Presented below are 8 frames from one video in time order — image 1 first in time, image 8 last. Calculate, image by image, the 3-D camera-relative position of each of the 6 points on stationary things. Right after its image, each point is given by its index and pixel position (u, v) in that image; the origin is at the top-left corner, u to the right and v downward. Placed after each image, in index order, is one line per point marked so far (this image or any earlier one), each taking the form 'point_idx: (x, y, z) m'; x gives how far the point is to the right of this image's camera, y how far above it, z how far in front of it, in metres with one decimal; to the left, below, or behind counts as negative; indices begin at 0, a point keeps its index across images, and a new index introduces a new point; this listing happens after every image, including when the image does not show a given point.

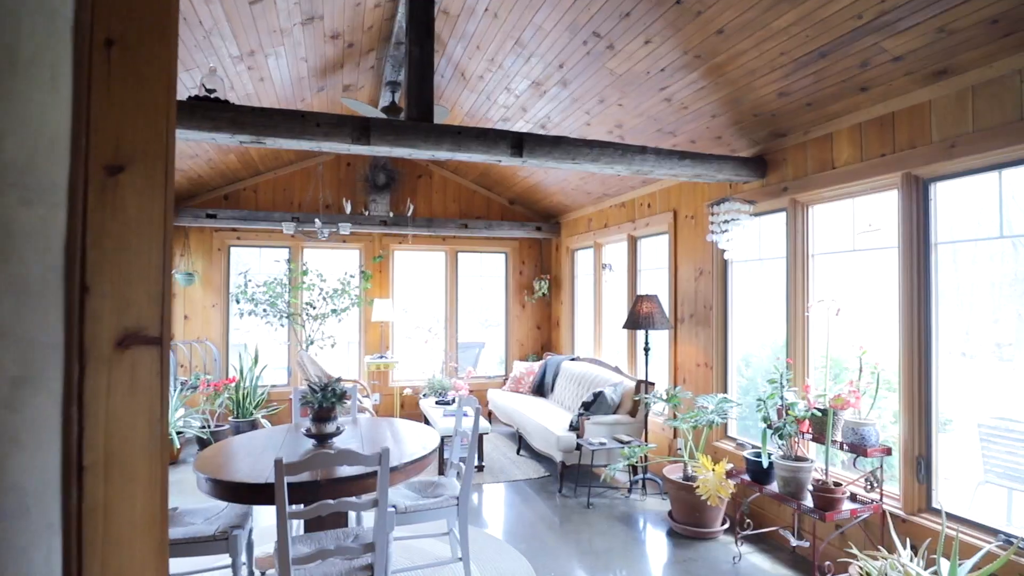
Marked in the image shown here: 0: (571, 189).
0: (+0.6, +1.0, +5.7) m
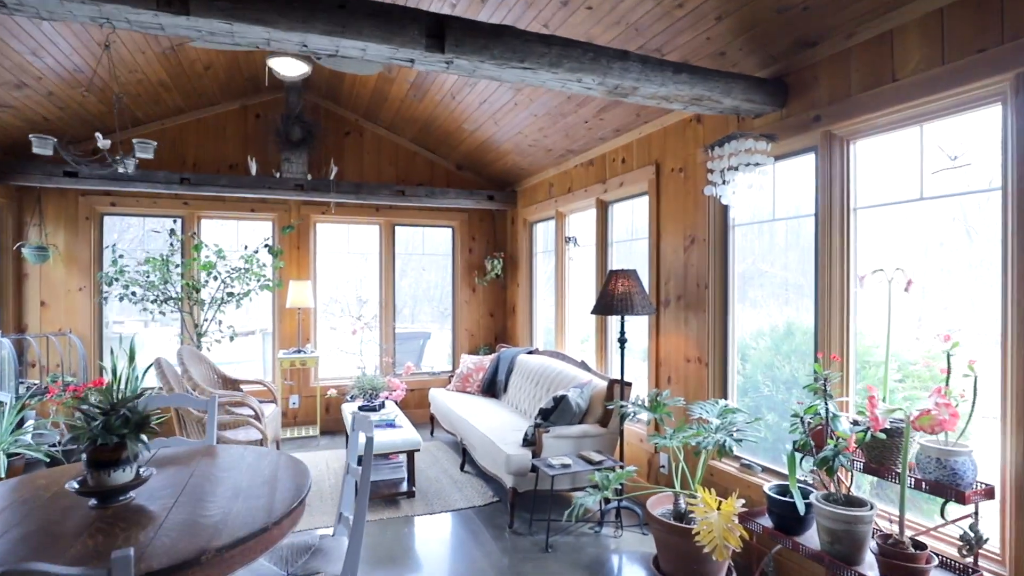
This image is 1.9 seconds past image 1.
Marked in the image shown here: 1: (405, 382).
0: (+0.1, +1.2, +4.7) m
1: (-1.0, -0.9, +5.3) m
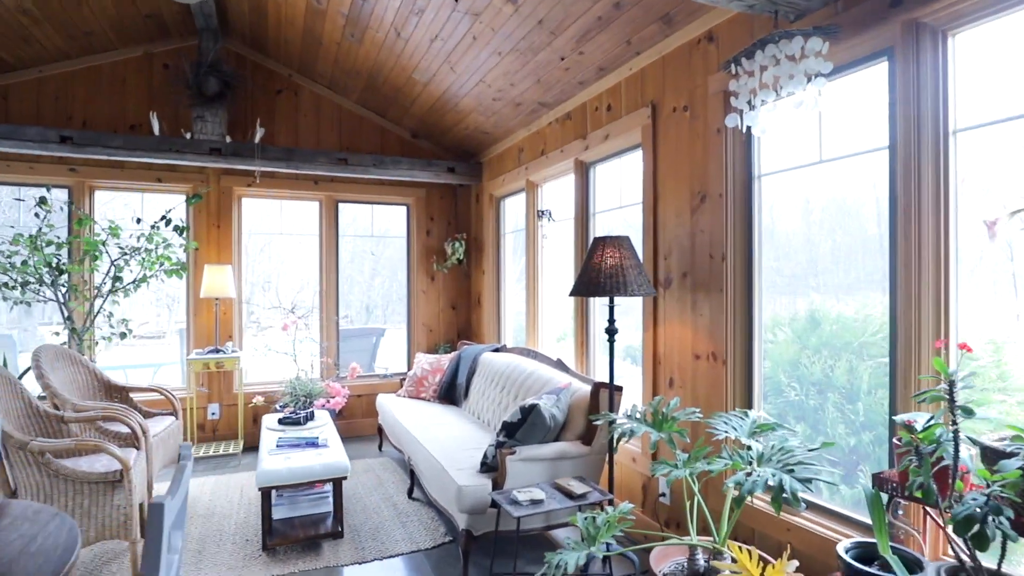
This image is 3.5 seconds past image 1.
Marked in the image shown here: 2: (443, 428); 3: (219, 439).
0: (-0.1, +1.3, +3.9) m
1: (-1.3, -0.8, +4.4) m
2: (-0.4, -0.8, +3.4) m
3: (-2.3, -1.2, +4.4) m
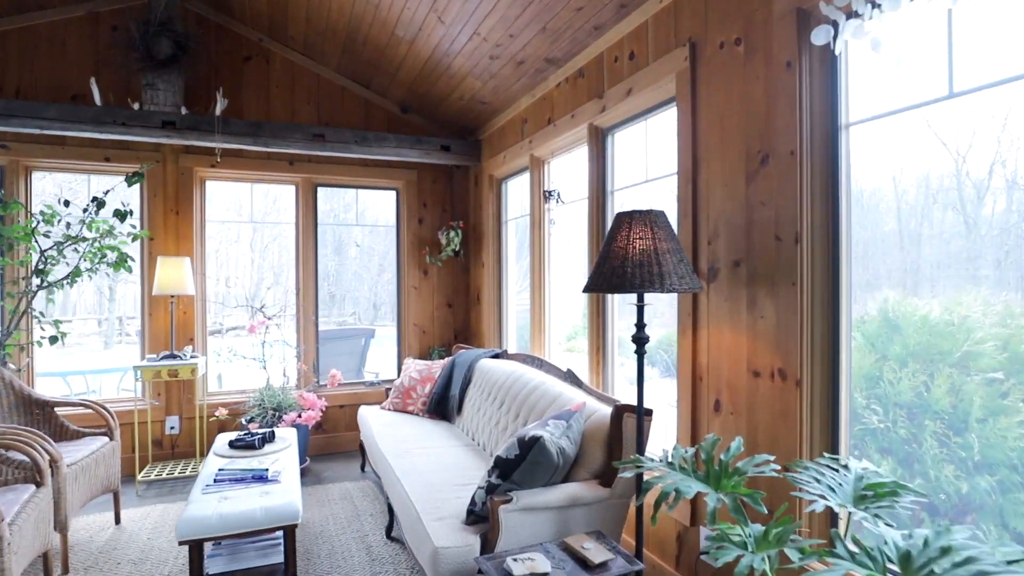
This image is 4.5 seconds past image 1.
0: (-0.1, +1.3, +3.3) m
1: (-1.3, -0.7, +3.8) m
2: (-0.4, -0.8, +2.8) m
3: (-2.3, -1.1, +3.8) m
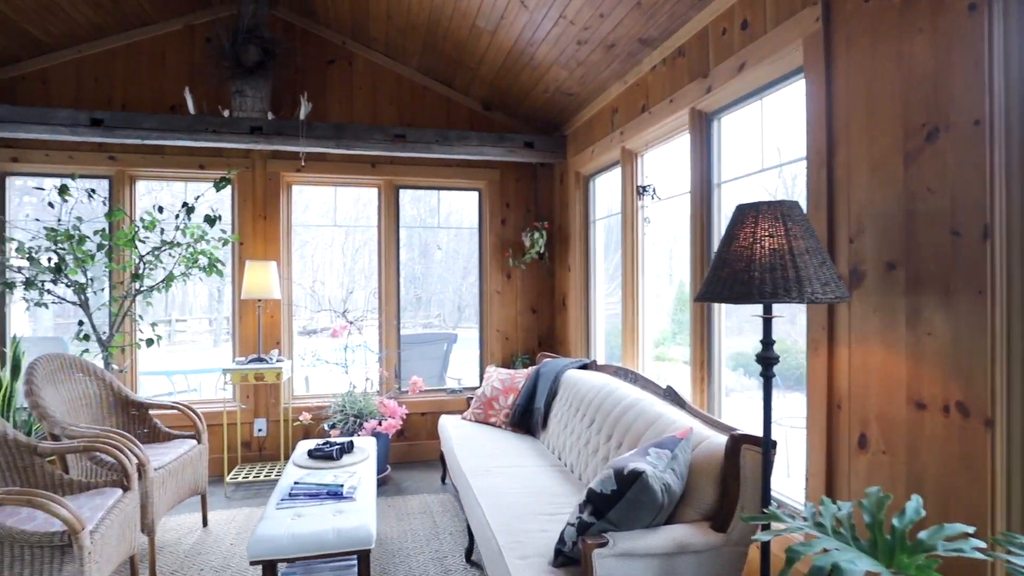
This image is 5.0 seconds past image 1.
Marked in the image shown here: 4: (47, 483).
0: (+0.3, +1.3, +3.0) m
1: (-0.7, -0.8, +3.7) m
2: (0.0, -0.8, +2.6) m
3: (-1.7, -1.2, +3.9) m
4: (-1.8, -0.8, +2.2) m
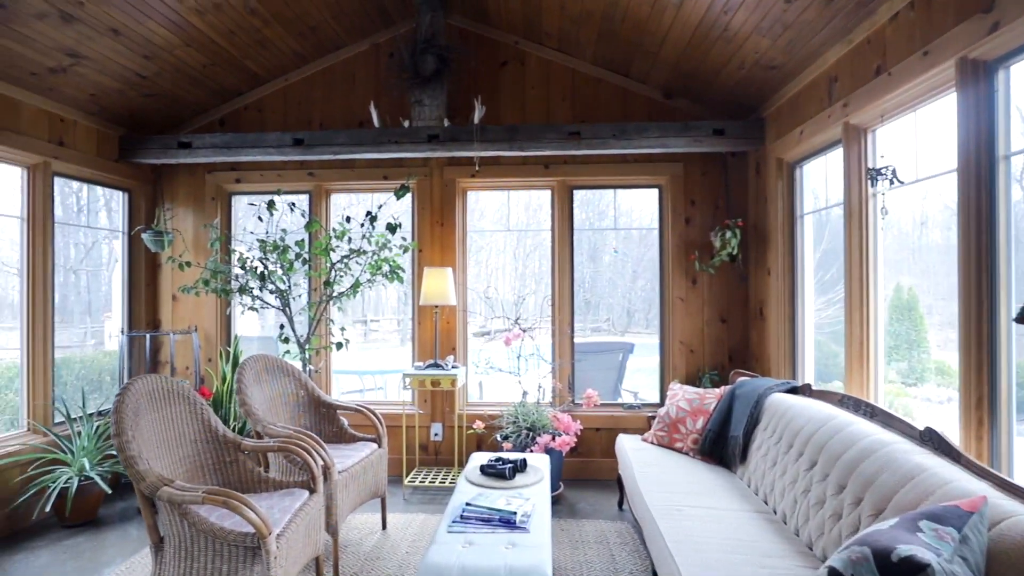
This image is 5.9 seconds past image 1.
0: (+1.2, +1.3, +2.5) m
1: (+0.4, -0.8, +3.5) m
2: (+0.7, -0.9, +2.2) m
3: (-0.5, -1.2, +3.9) m
4: (-1.1, -0.8, +2.4) m
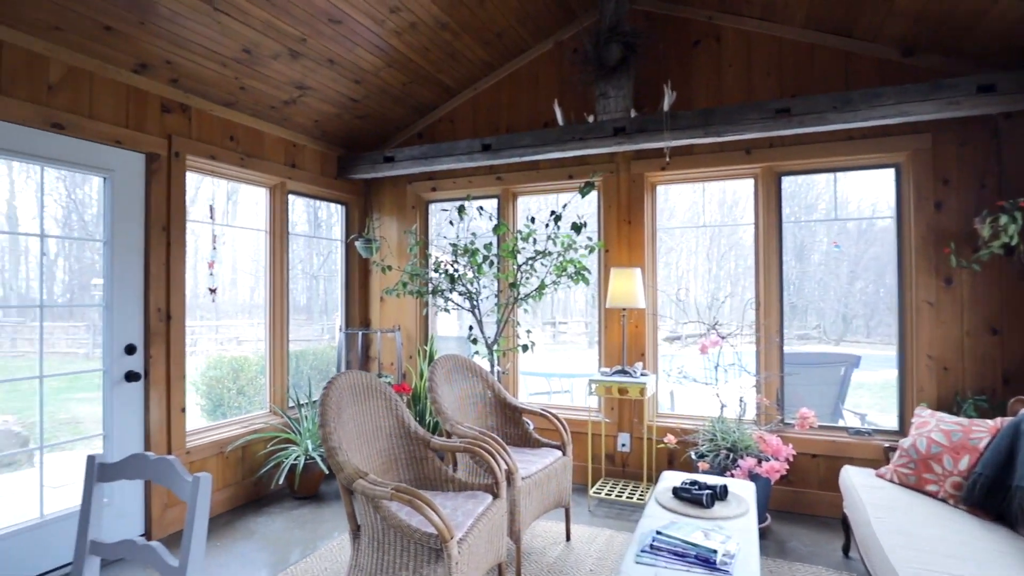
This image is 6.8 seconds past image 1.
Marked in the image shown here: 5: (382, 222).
0: (+1.9, +1.3, +1.8) m
1: (+1.5, -0.8, +3.0) m
2: (+1.3, -0.9, +1.6) m
3: (+0.8, -1.2, +3.7) m
4: (-0.3, -0.8, +2.4) m
5: (-1.0, +0.5, +4.5) m
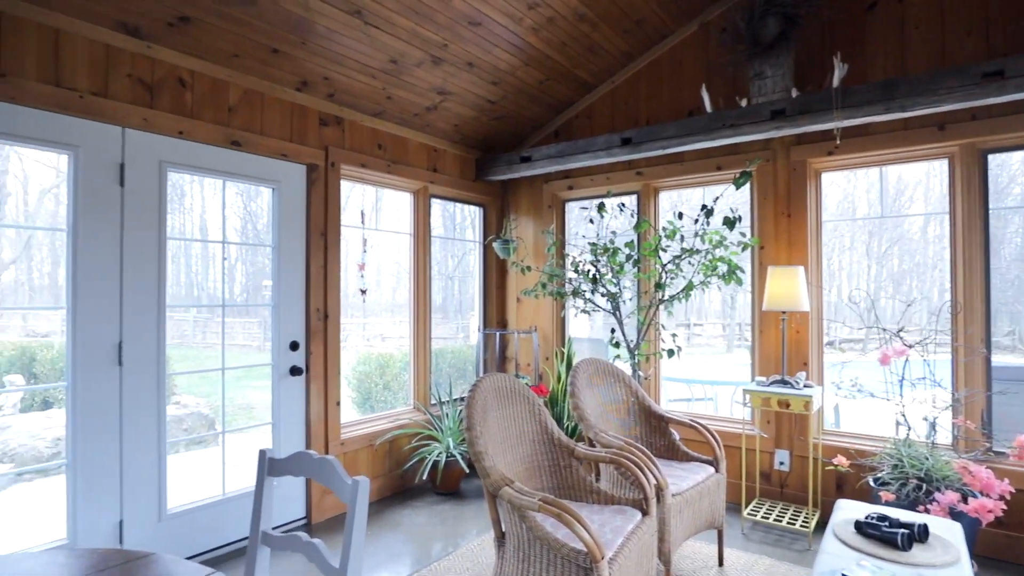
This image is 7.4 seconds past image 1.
0: (+2.3, +1.3, +1.2) m
1: (+2.1, -0.8, +2.4) m
2: (+1.7, -0.9, +1.2) m
3: (+1.6, -1.2, +3.3) m
4: (+0.3, -0.8, +2.3) m
5: (0.0, +0.5, +4.5) m
